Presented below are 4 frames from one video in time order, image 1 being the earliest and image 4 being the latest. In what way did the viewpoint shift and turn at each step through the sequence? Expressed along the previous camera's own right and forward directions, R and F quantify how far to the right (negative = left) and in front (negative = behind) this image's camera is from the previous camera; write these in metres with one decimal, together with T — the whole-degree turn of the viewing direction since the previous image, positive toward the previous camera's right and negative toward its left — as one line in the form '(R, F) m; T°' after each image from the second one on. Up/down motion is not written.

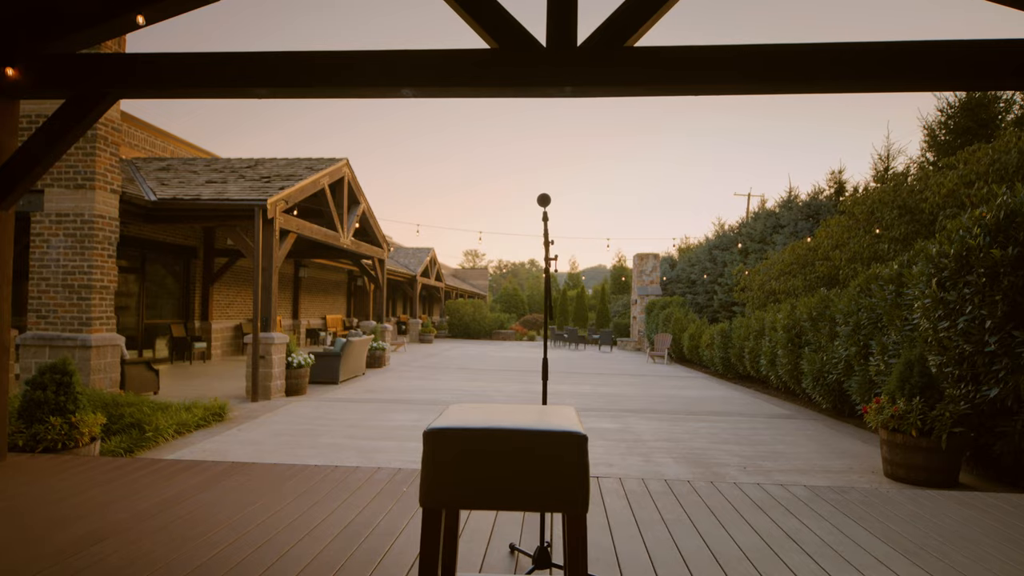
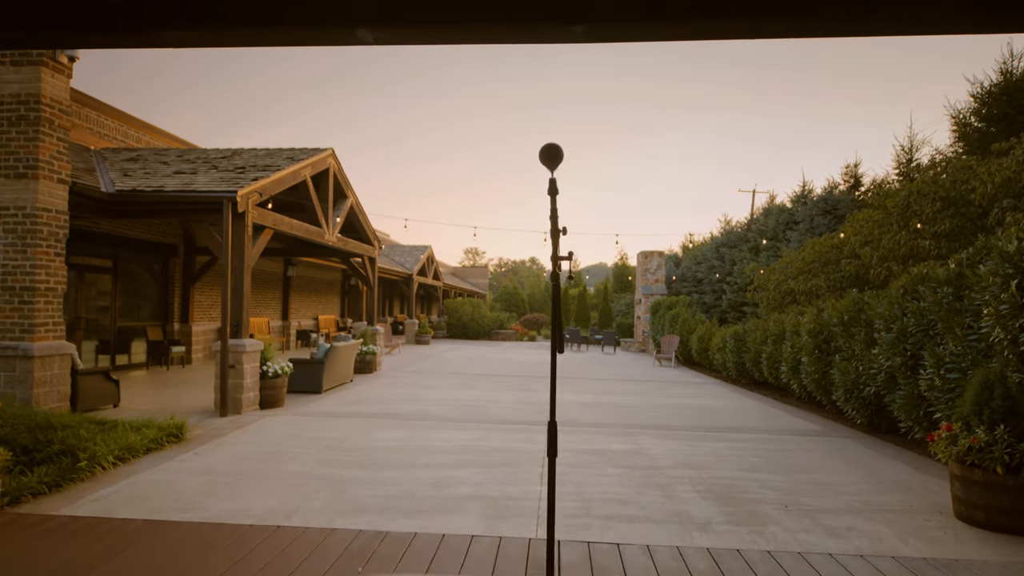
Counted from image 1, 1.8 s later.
(0.0, +0.8) m; 0°
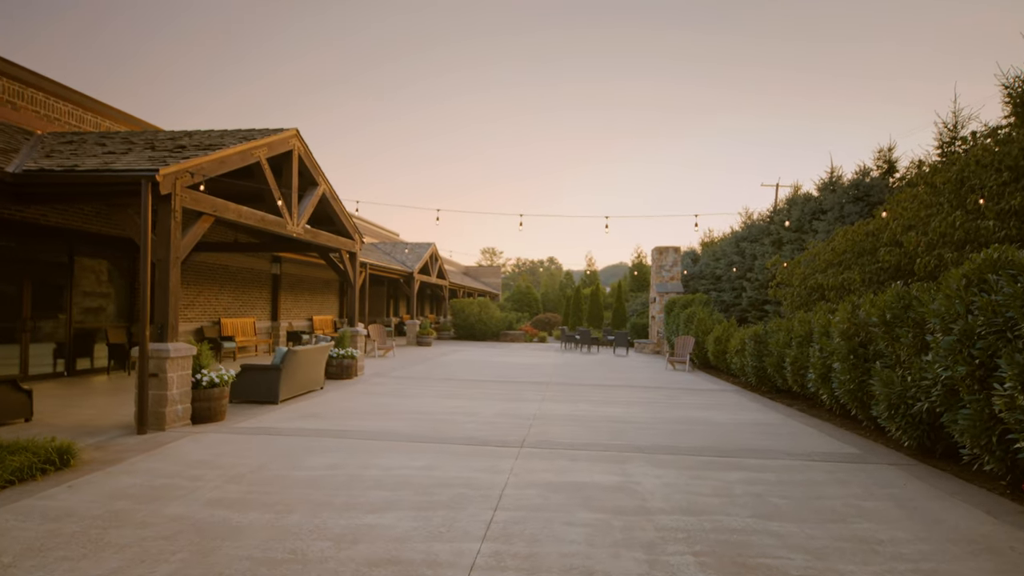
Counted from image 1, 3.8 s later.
(+0.5, +1.1) m; -2°
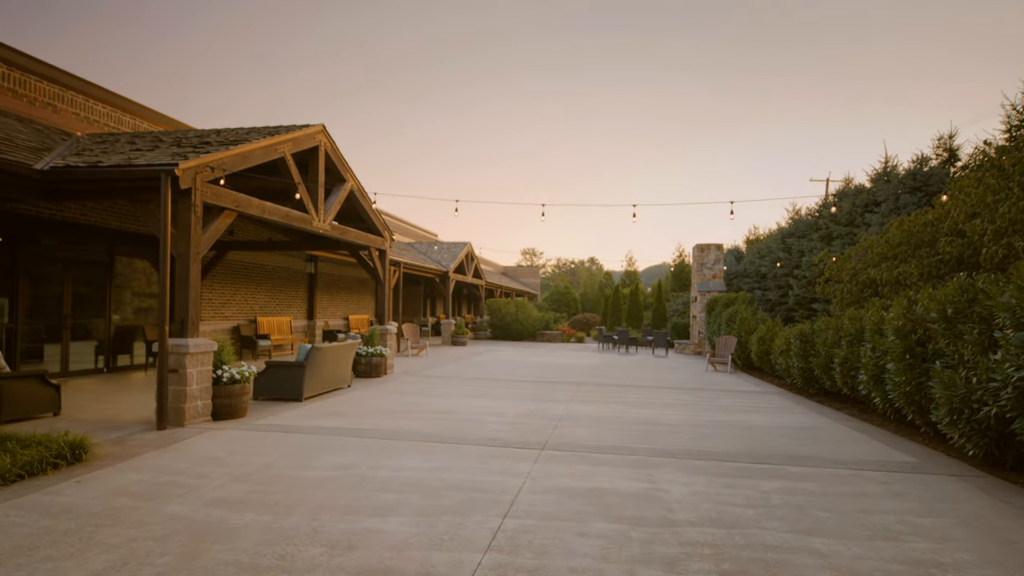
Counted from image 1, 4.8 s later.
(+0.2, +0.3) m; -4°
